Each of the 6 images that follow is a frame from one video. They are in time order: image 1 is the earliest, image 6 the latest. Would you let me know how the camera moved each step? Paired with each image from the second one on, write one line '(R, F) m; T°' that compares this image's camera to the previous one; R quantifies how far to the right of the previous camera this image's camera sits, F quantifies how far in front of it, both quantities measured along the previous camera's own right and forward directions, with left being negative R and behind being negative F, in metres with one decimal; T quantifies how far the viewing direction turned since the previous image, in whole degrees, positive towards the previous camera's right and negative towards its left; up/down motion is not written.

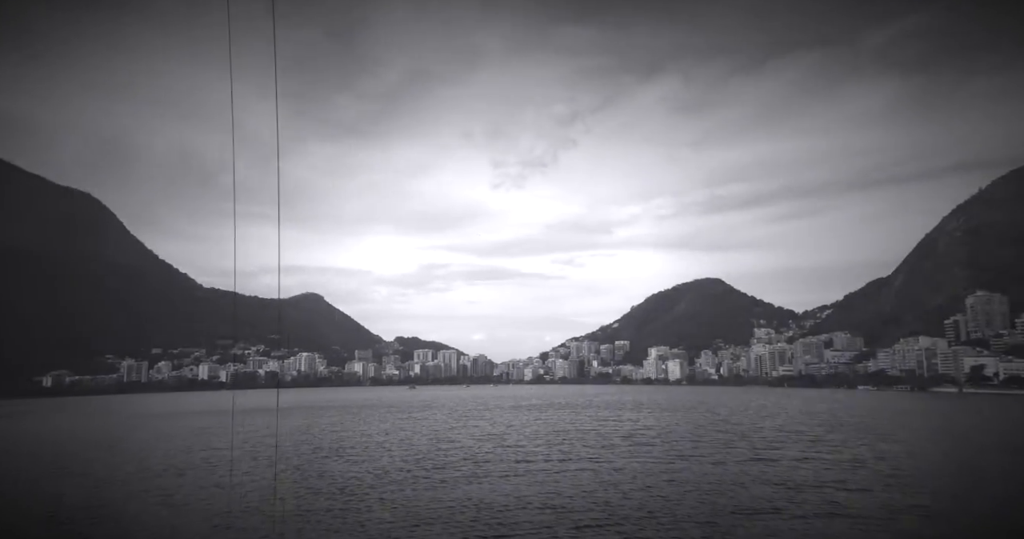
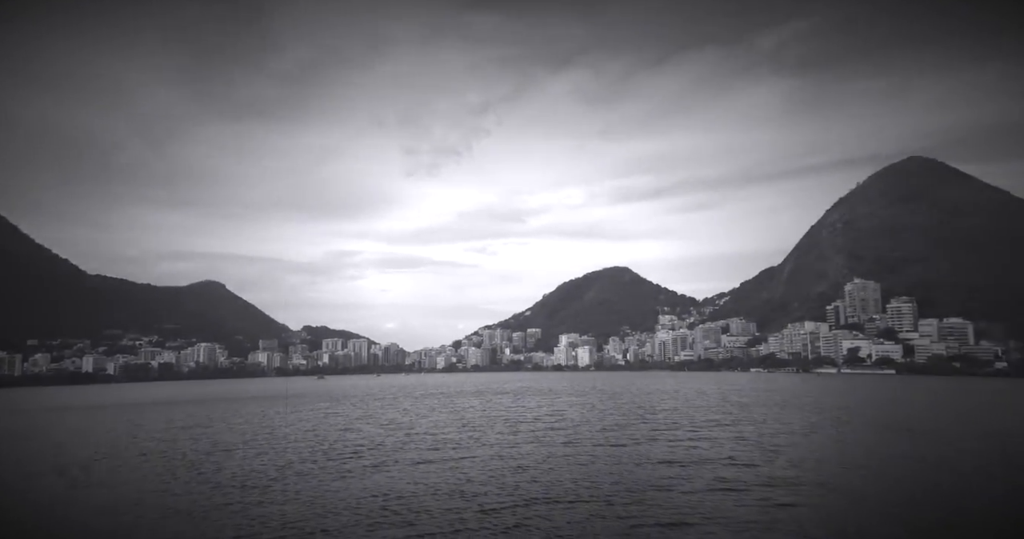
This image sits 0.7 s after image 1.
(+0.3, -0.3) m; +7°
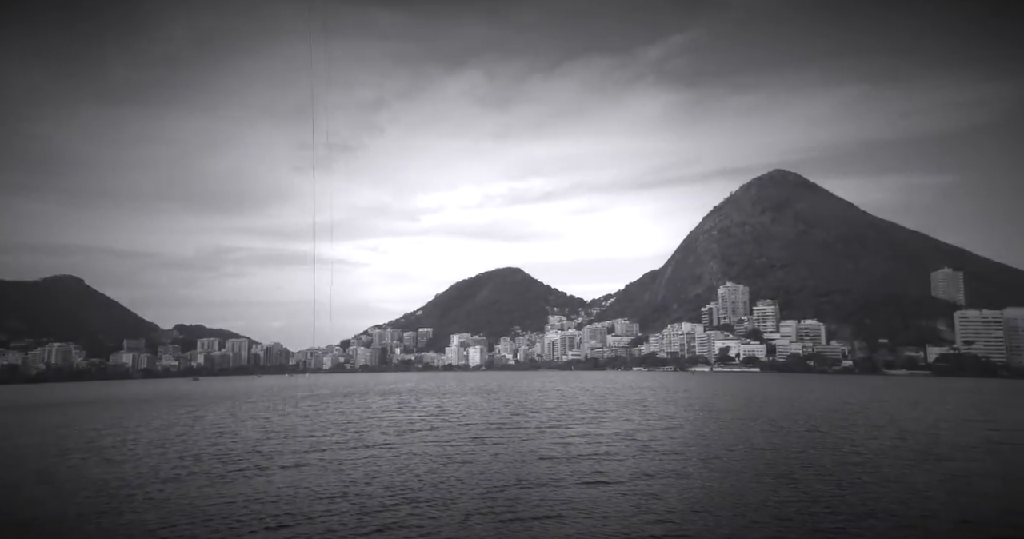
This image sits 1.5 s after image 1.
(+0.3, -0.1) m; +9°
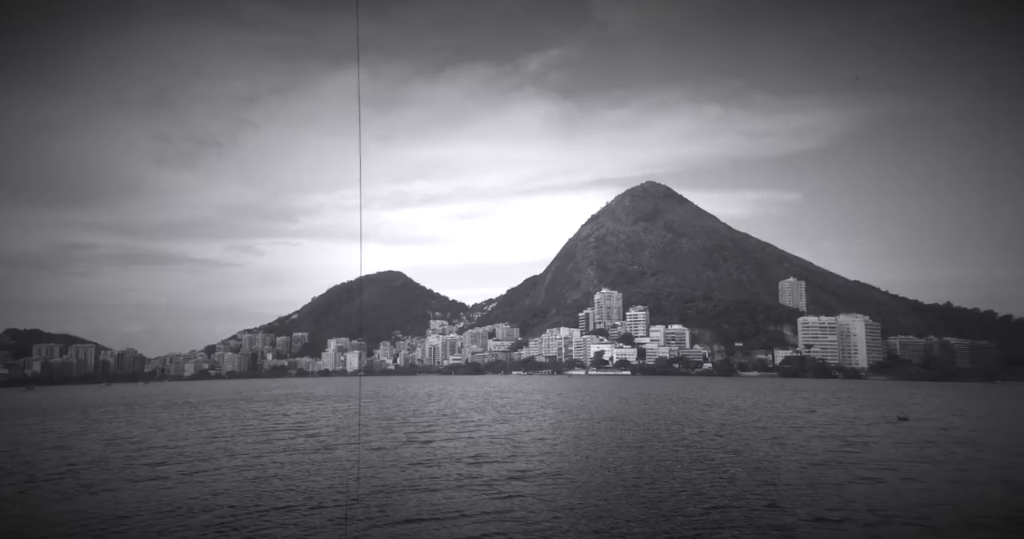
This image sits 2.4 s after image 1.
(+0.2, -0.1) m; +10°
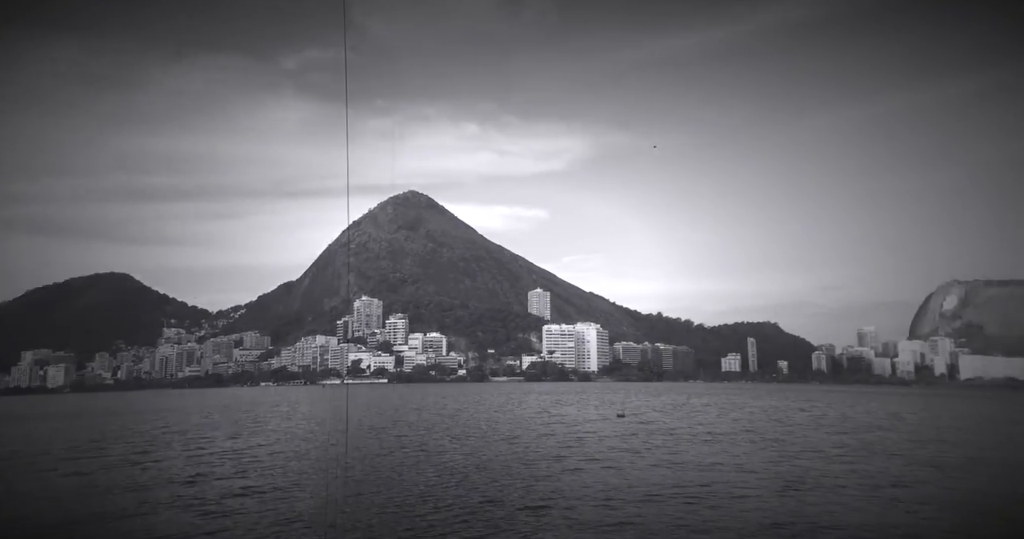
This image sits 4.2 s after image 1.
(+0.2, -0.1) m; +19°
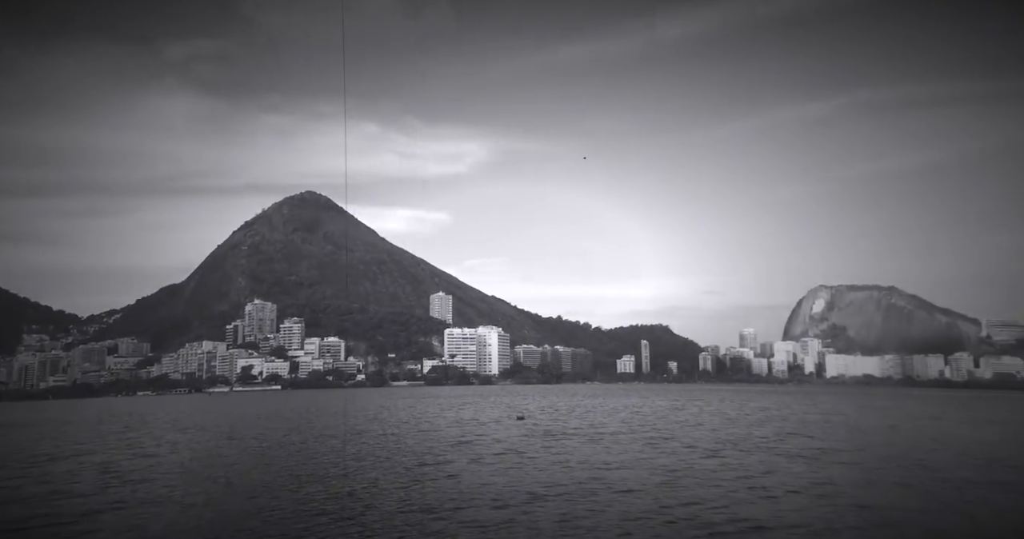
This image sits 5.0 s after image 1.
(+0.1, 0.0) m; +8°
